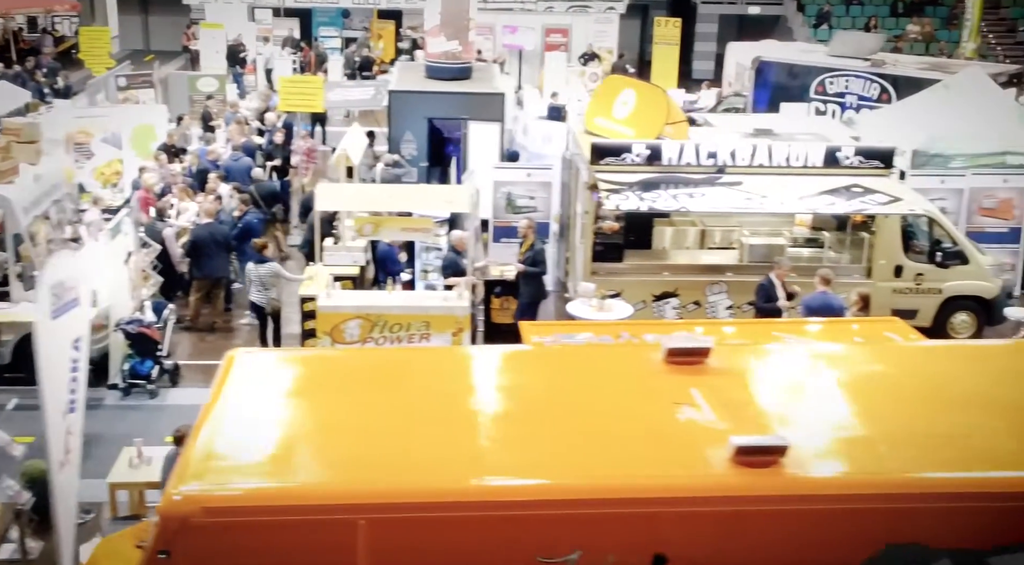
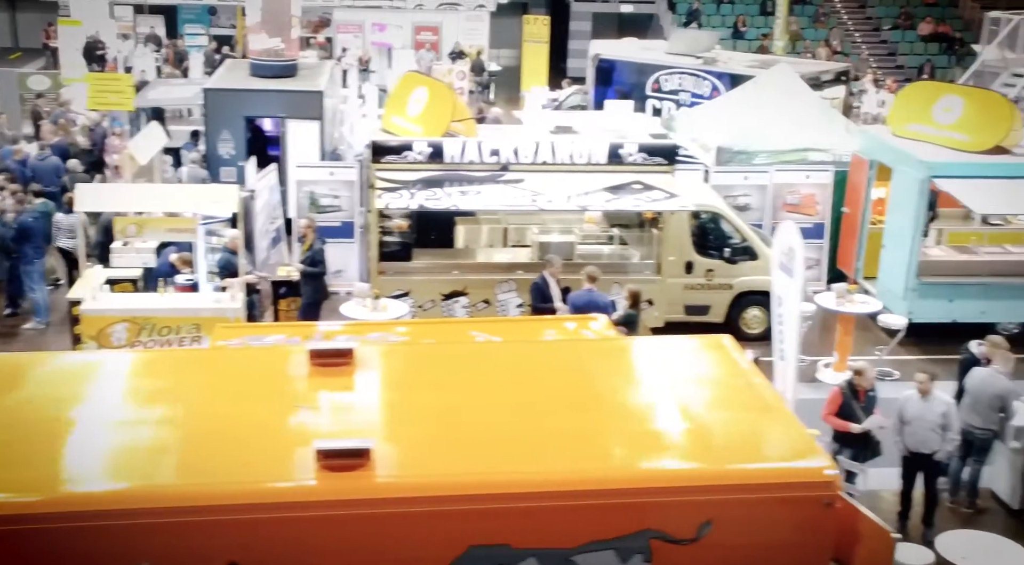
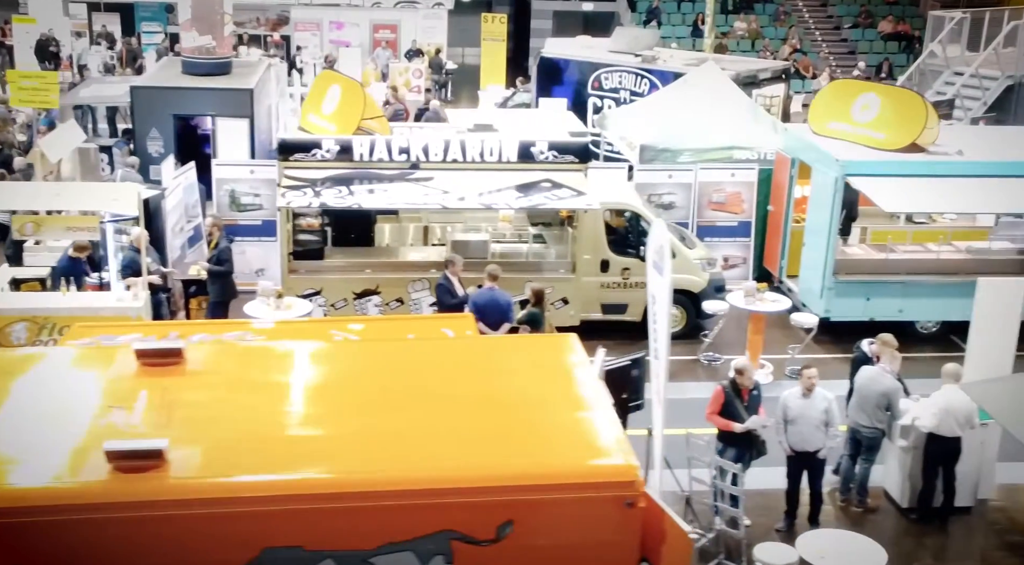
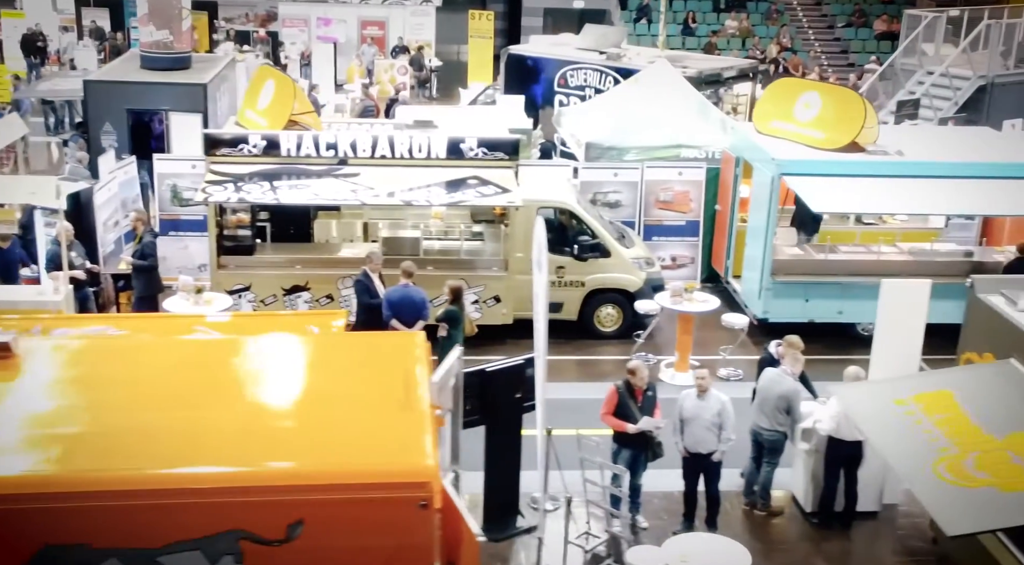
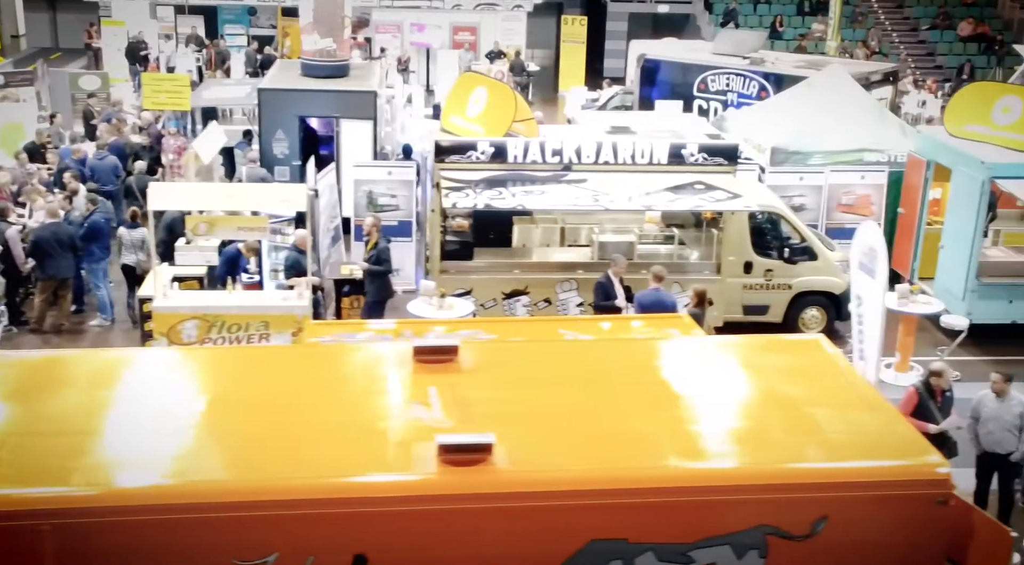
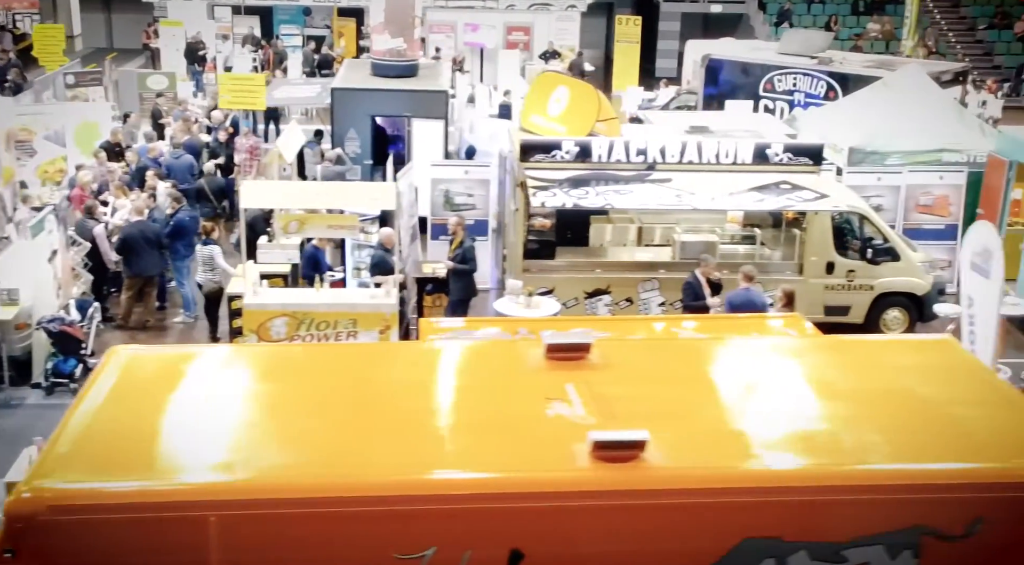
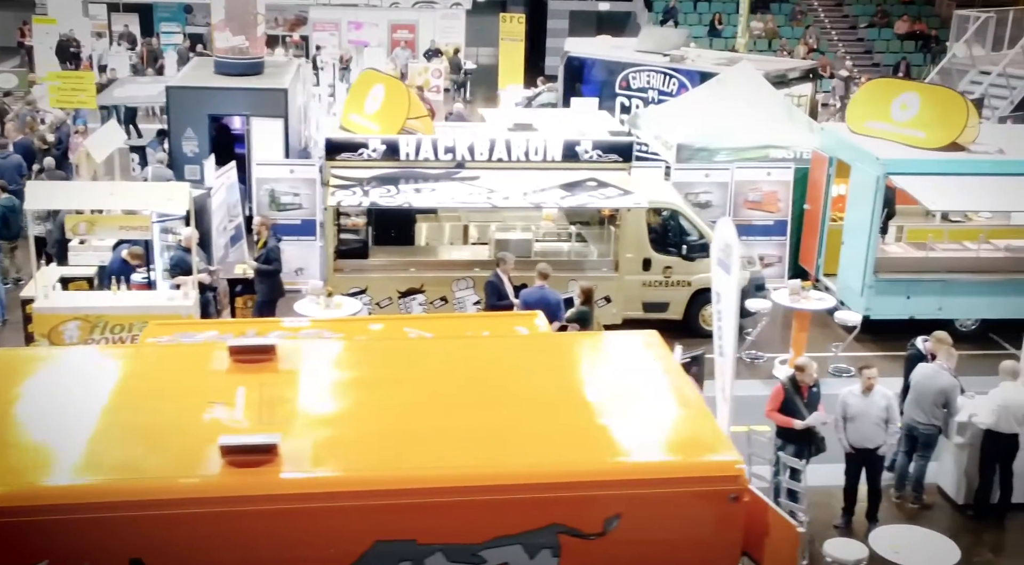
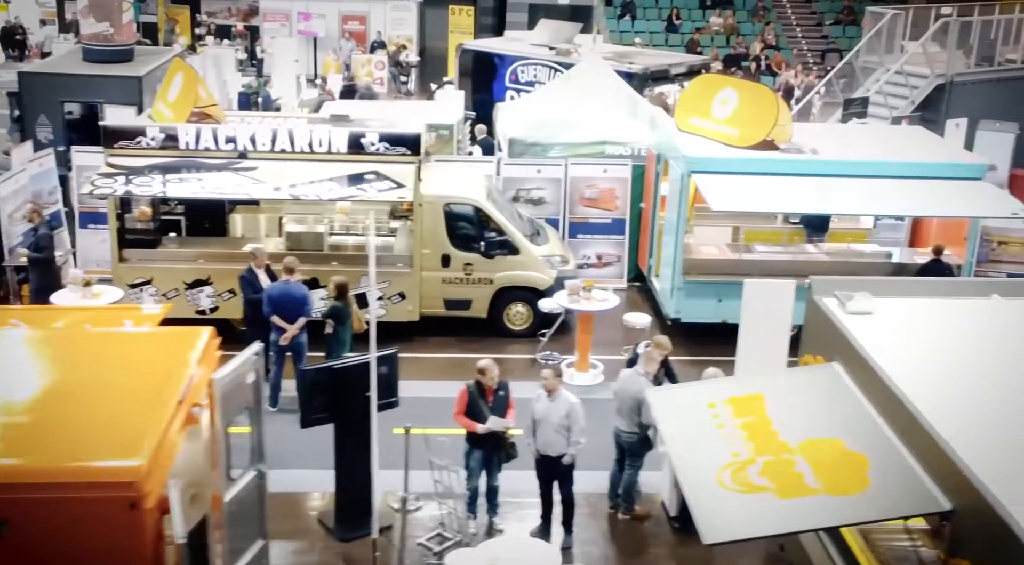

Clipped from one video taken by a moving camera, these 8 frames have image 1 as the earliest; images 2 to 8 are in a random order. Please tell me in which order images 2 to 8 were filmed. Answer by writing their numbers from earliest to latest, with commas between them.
6, 5, 2, 7, 3, 4, 8
